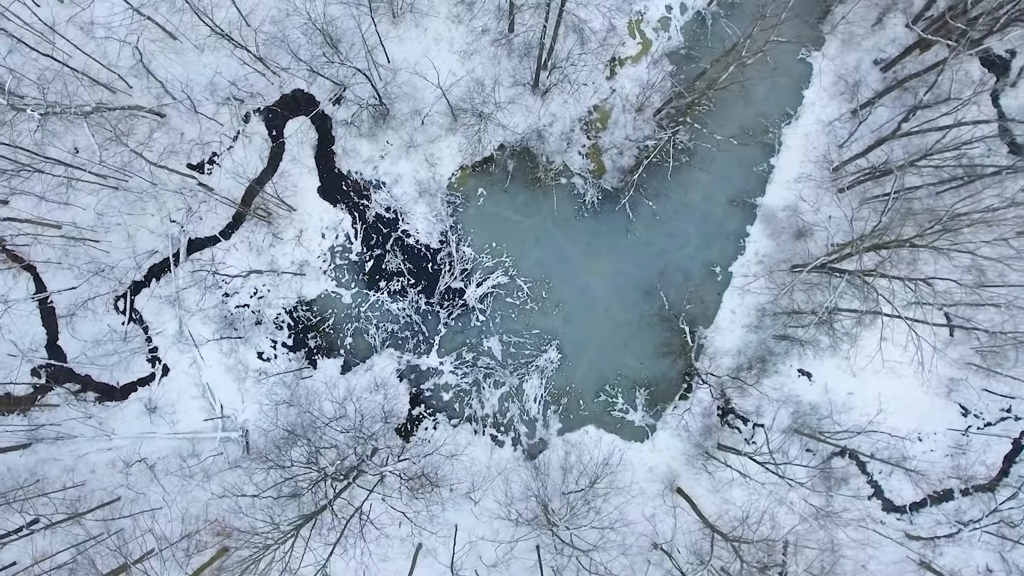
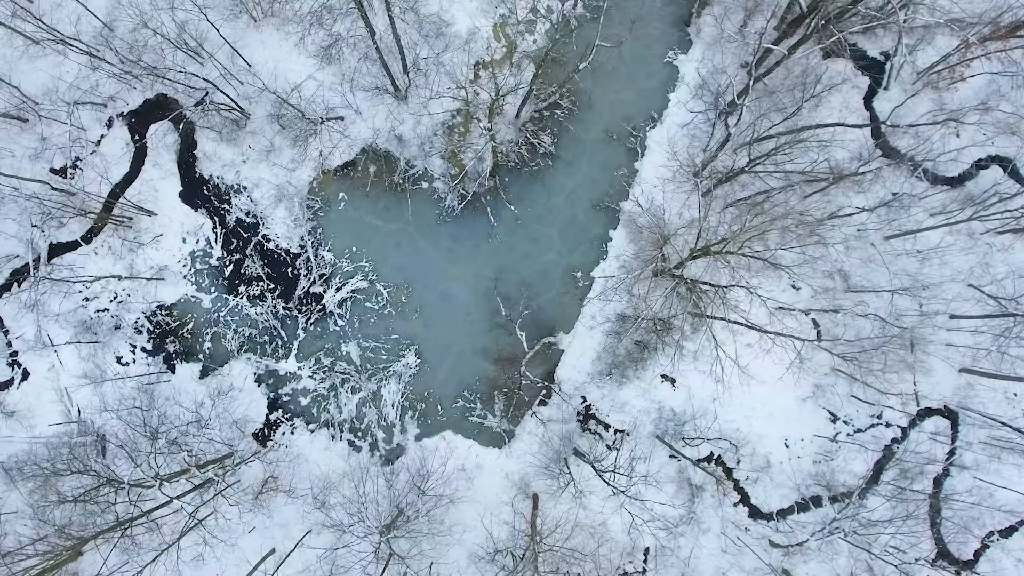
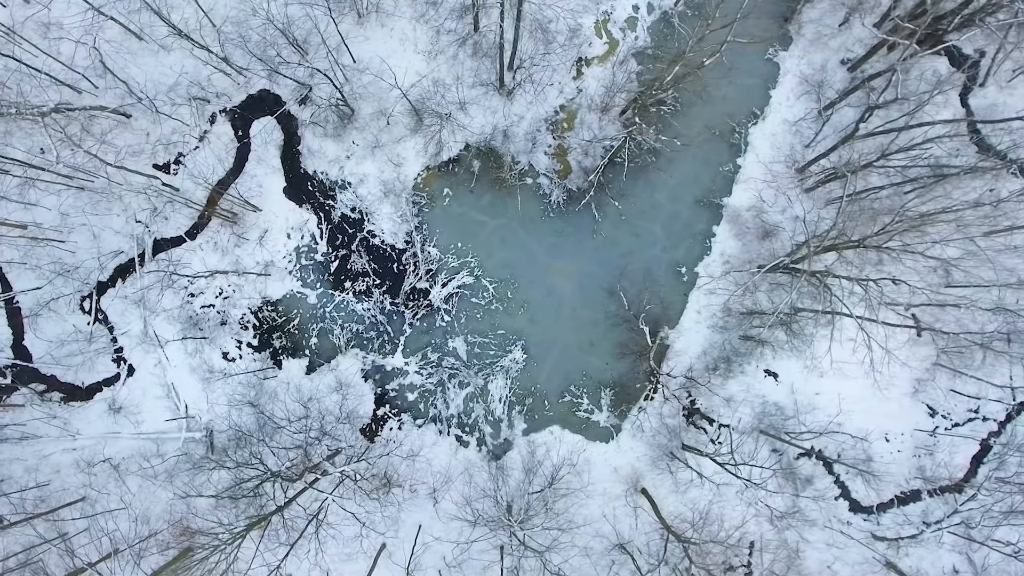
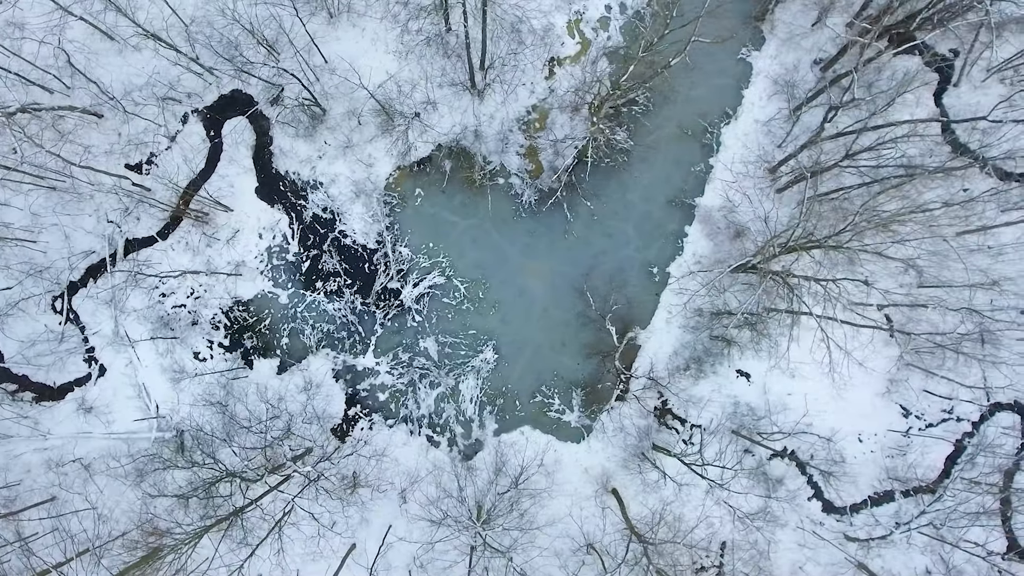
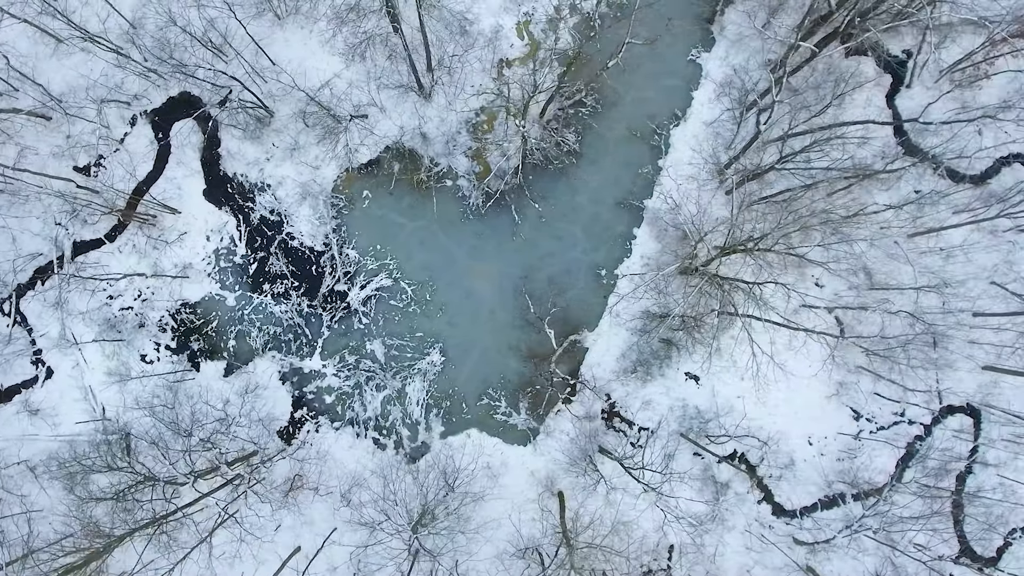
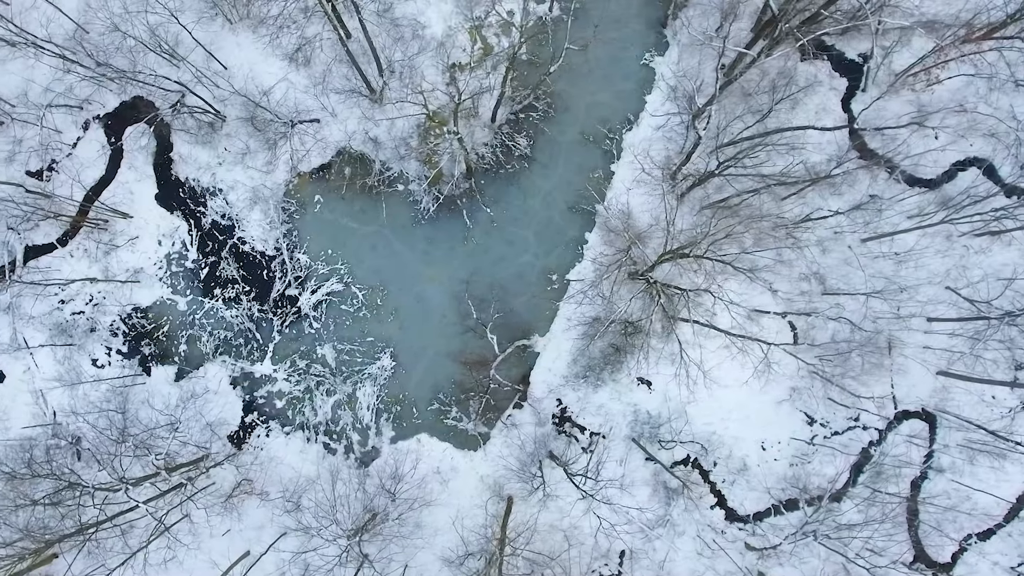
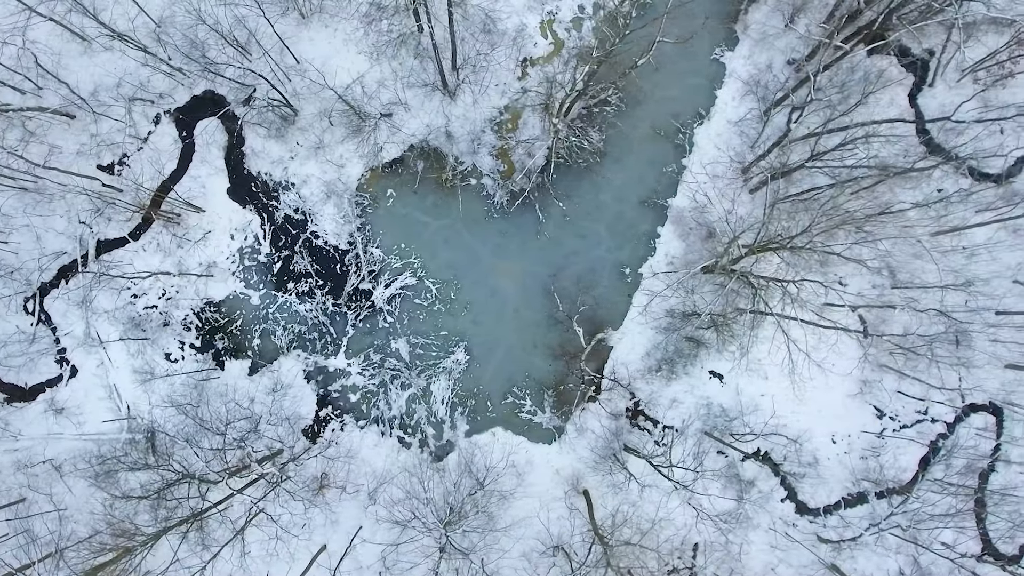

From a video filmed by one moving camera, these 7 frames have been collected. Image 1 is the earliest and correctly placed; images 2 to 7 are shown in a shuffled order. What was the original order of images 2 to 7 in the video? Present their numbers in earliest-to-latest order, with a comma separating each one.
3, 4, 7, 5, 2, 6
